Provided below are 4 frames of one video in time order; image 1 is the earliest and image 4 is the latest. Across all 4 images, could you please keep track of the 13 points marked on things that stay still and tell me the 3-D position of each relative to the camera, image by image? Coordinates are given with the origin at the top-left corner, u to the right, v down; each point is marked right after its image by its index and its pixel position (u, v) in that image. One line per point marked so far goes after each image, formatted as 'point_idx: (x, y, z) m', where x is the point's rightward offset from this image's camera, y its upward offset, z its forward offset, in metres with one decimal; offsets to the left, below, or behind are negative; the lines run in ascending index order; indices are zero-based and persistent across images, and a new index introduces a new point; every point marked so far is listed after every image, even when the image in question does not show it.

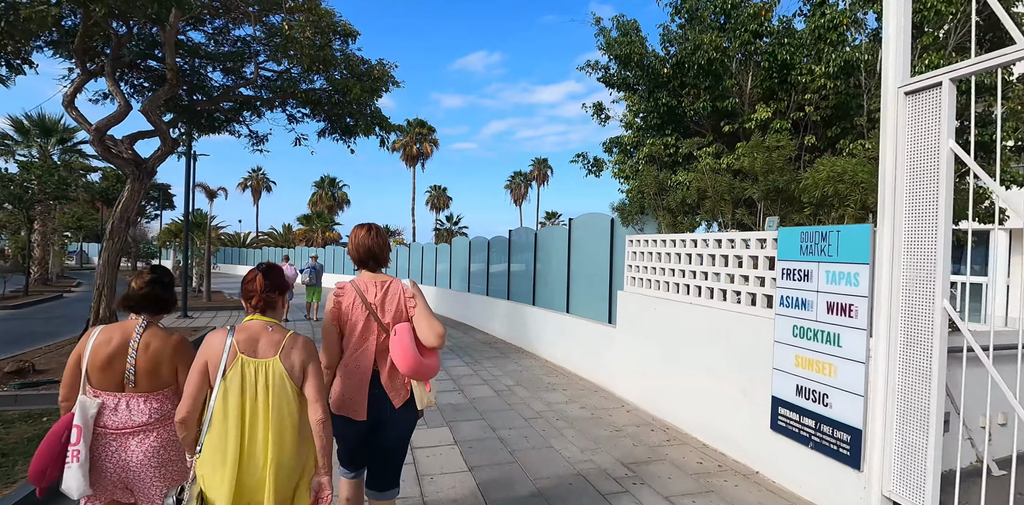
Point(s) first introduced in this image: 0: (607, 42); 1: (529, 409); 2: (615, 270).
0: (+1.6, +3.6, +8.8) m
1: (+0.2, -1.7, +5.8) m
2: (+1.7, -0.3, +8.4) m
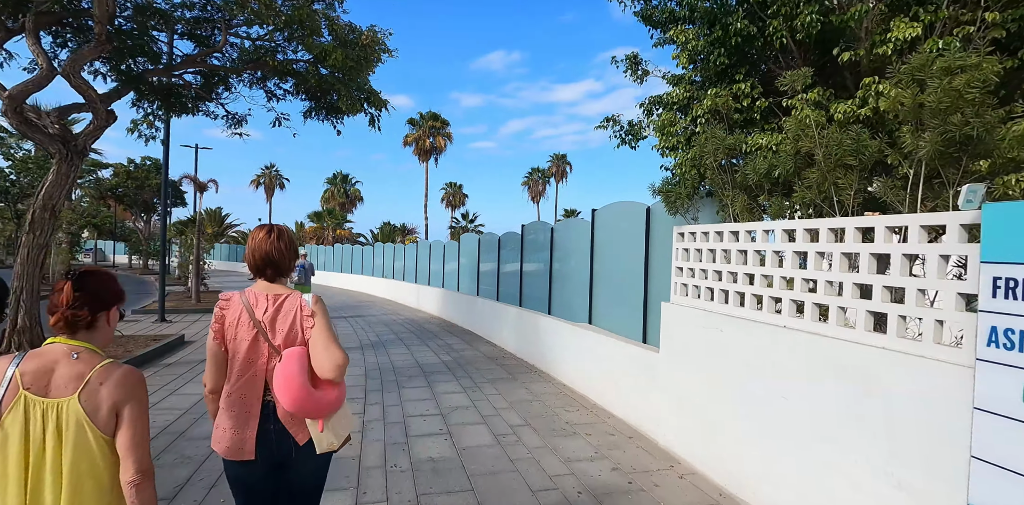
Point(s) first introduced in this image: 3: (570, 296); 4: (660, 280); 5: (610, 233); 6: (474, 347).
0: (+1.8, +3.6, +7.0) m
1: (+0.2, -1.7, +4.1) m
2: (+1.8, -0.3, +6.6) m
3: (+1.0, -0.8, +9.4) m
4: (+1.8, -0.3, +6.5) m
5: (+1.5, +0.3, +7.8) m
6: (-0.7, -1.8, +9.7) m
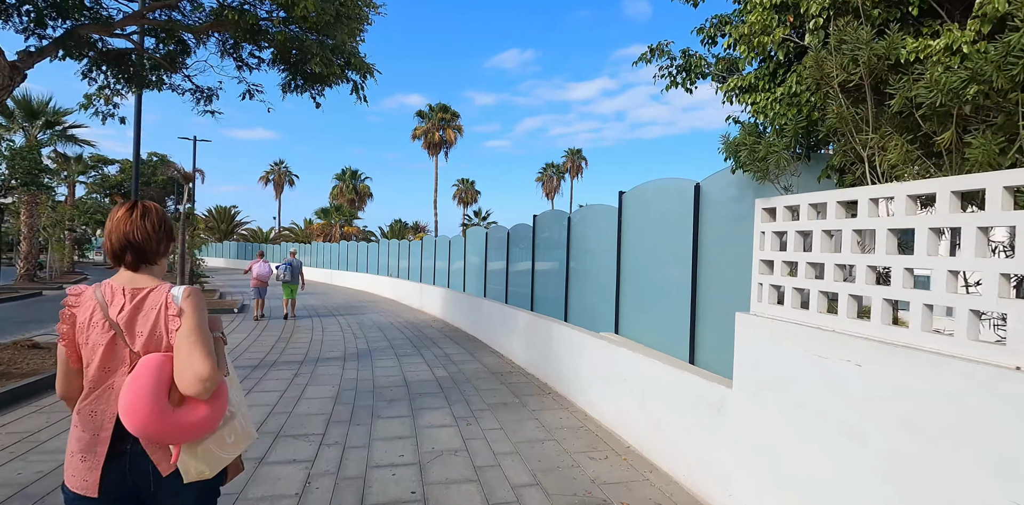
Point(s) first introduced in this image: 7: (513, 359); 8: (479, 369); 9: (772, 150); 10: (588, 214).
0: (+1.8, +3.7, +5.5) m
1: (+0.2, -1.6, +2.6) m
2: (+1.8, -0.2, +5.1) m
3: (+1.1, -0.7, +7.8) m
4: (+1.9, -0.2, +4.9) m
5: (+1.6, +0.4, +6.3) m
6: (-0.6, -1.7, +8.2) m
7: (0.0, -1.6, +8.0) m
8: (-0.5, -1.7, +7.4) m
9: (+1.5, +0.6, +3.0) m
10: (+1.2, +0.6, +8.0) m
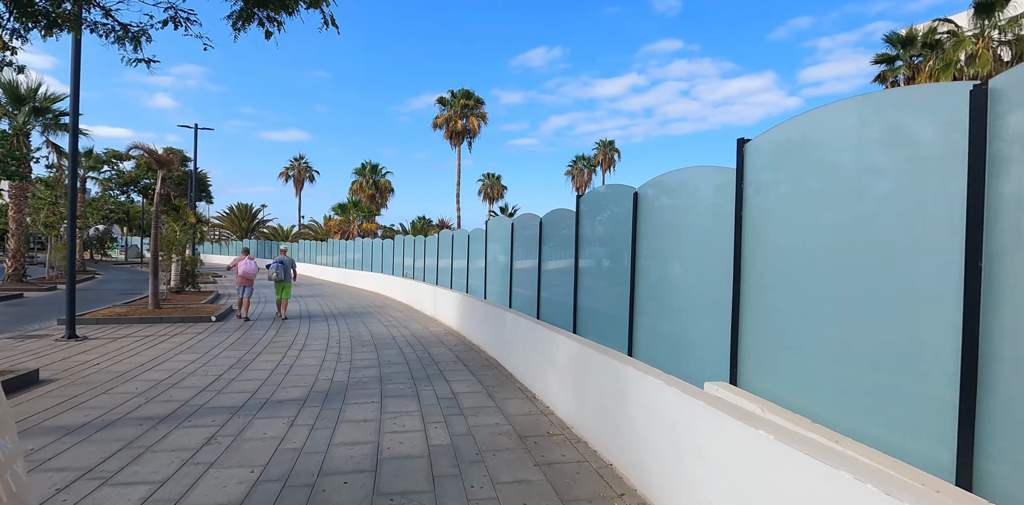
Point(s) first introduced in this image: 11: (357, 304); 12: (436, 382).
0: (+2.1, +3.8, +2.7) m
1: (+0.3, -1.6, -0.1) m
2: (+2.1, -0.1, +2.3) m
3: (+1.5, -0.6, +5.1) m
4: (+2.1, -0.2, +2.2) m
5: (+1.9, +0.4, +3.5) m
6: (-0.2, -1.6, +5.5) m
7: (+0.4, -1.6, +5.3) m
8: (-0.1, -1.6, +4.7) m
9: (+1.6, +0.7, +0.3) m
10: (+1.6, +0.7, +5.3) m
11: (-5.2, -1.8, +17.3) m
12: (-0.9, -1.6, +6.5) m
